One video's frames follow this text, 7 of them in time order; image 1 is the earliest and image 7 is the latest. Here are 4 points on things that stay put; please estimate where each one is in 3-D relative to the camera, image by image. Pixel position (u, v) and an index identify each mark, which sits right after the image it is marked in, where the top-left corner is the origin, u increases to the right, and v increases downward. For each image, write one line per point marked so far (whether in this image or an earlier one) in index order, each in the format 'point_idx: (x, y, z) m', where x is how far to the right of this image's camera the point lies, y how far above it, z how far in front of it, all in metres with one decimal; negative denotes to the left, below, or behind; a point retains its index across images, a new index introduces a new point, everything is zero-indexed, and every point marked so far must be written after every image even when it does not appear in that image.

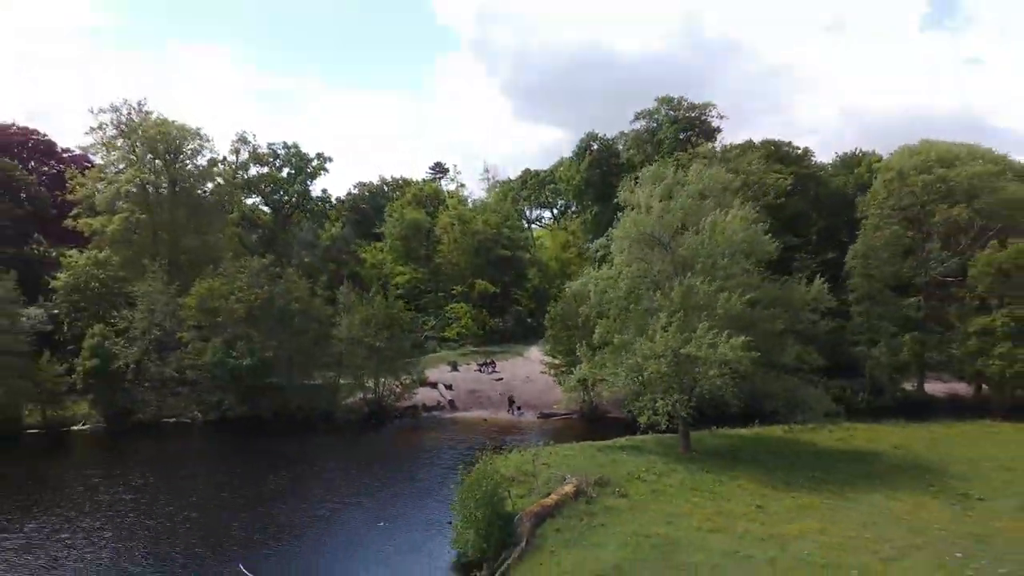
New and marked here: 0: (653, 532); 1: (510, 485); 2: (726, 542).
0: (+3.4, -5.9, +15.7) m
1: (0.0, -5.8, +19.1) m
2: (+5.1, -6.0, +15.3) m
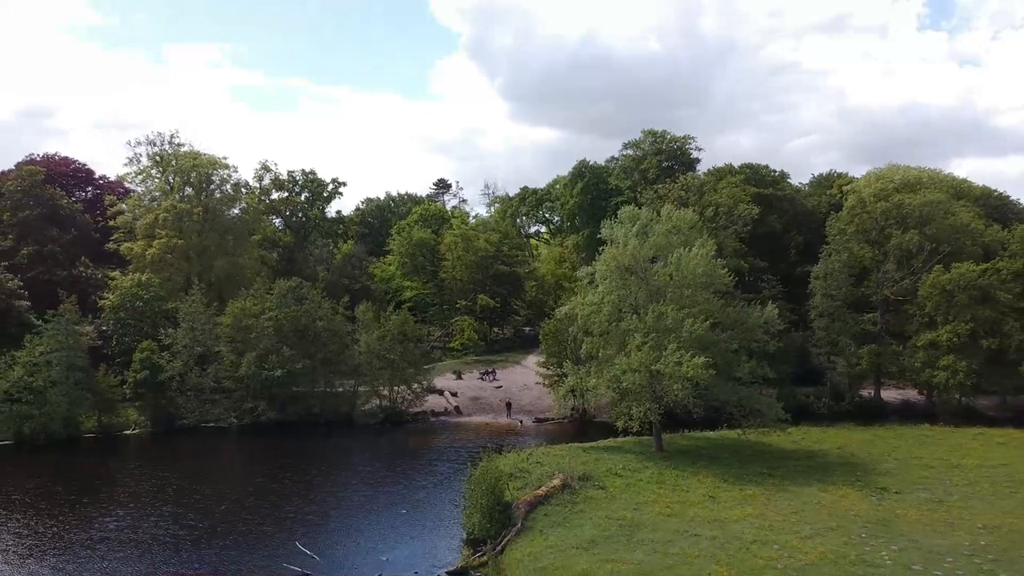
0: (+3.3, -6.9, +19.6) m
1: (-0.1, -6.8, +23.0) m
2: (+5.0, -7.0, +19.2) m
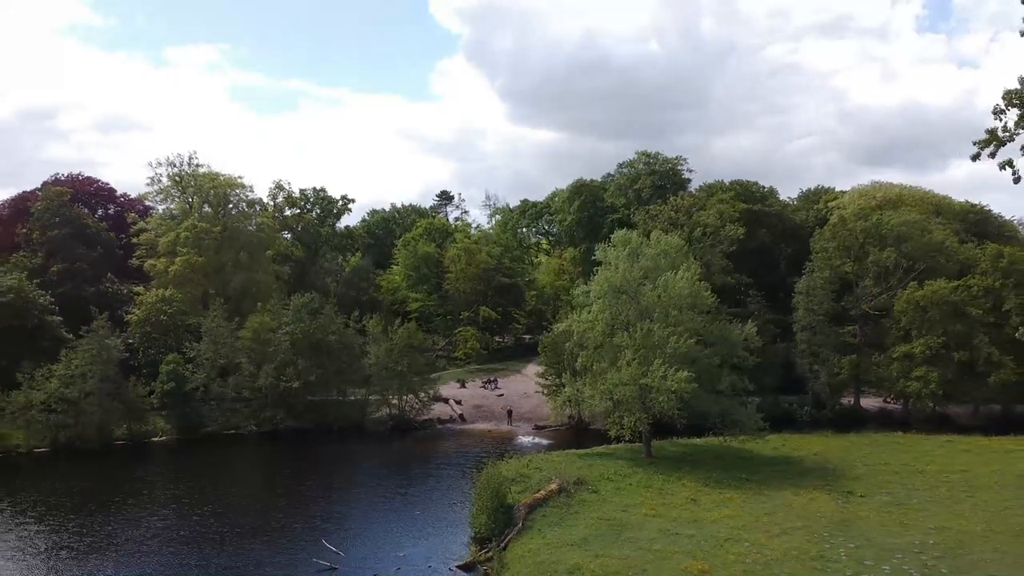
0: (+3.4, -7.8, +22.0) m
1: (-0.1, -7.7, +25.4) m
2: (+5.0, -7.8, +21.6) m
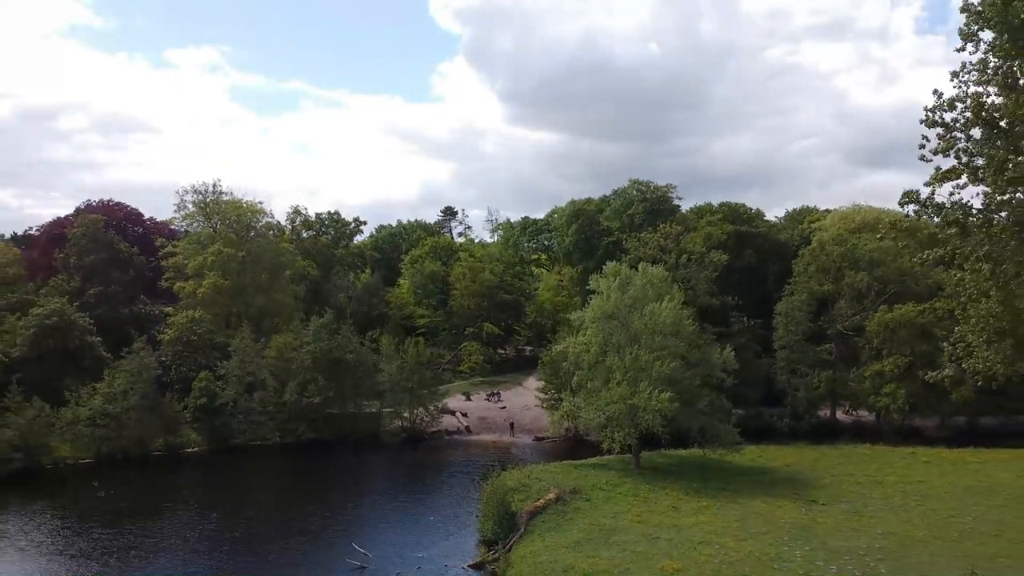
0: (+3.5, -9.2, +25.2) m
1: (+0.1, -9.1, +28.6) m
2: (+5.2, -9.2, +24.8) m
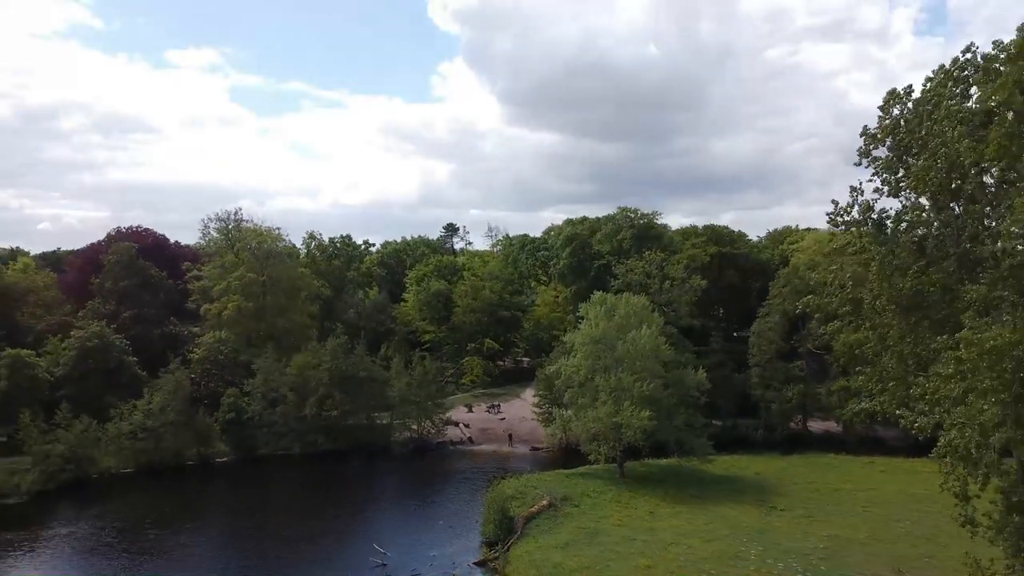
0: (+3.4, -10.8, +29.3) m
1: (0.0, -10.7, +32.7) m
2: (+5.1, -10.8, +28.9) m
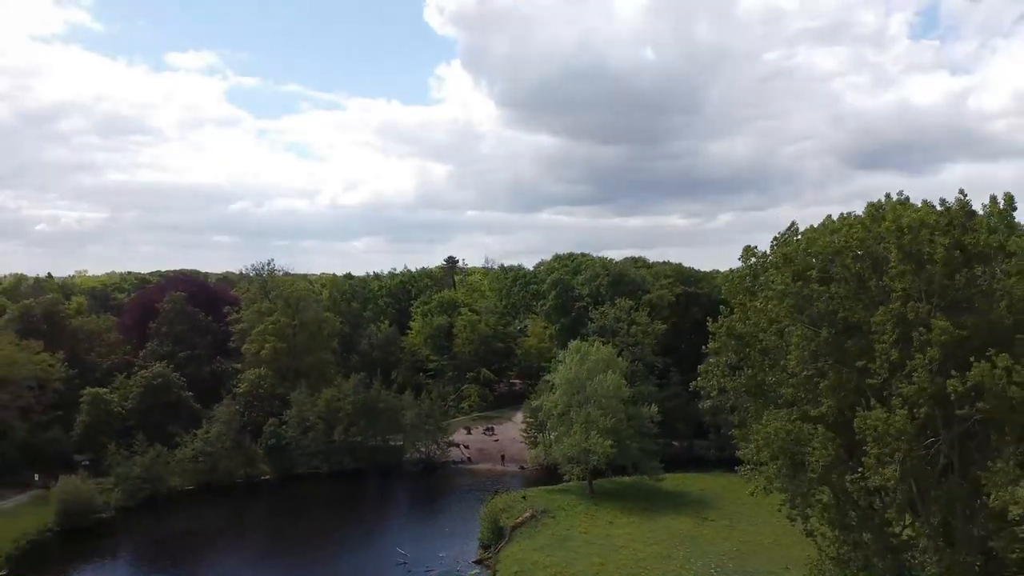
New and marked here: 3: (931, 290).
0: (+2.8, -14.5, +38.3) m
1: (-0.7, -14.4, +41.7) m
2: (+4.4, -14.6, +37.9) m
3: (+12.5, 0.0, +19.3) m
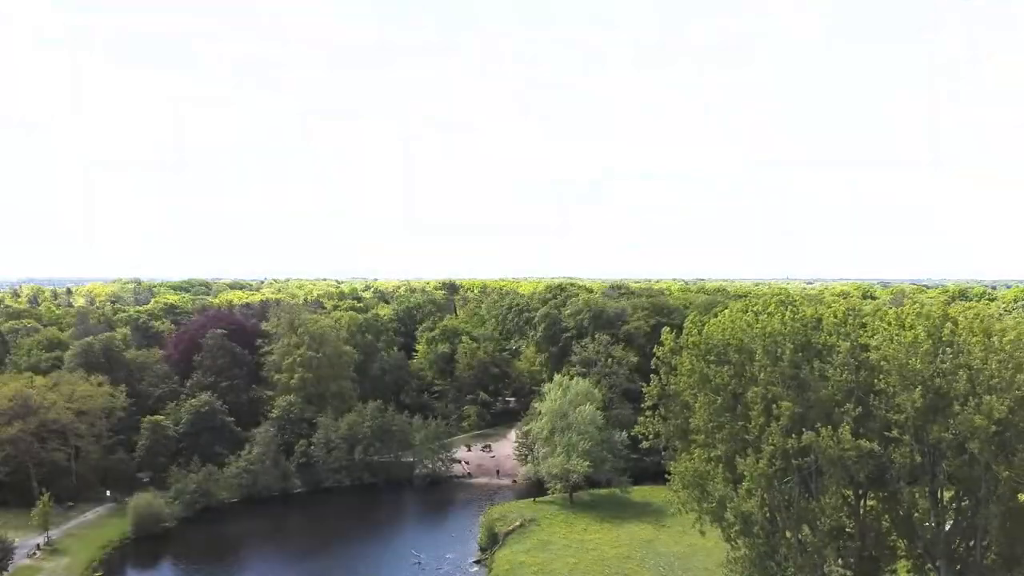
0: (+2.3, -18.4, +47.5) m
1: (-1.2, -18.3, +50.9) m
2: (+3.9, -18.4, +47.1) m
3: (+12.0, -3.9, +28.5) m
